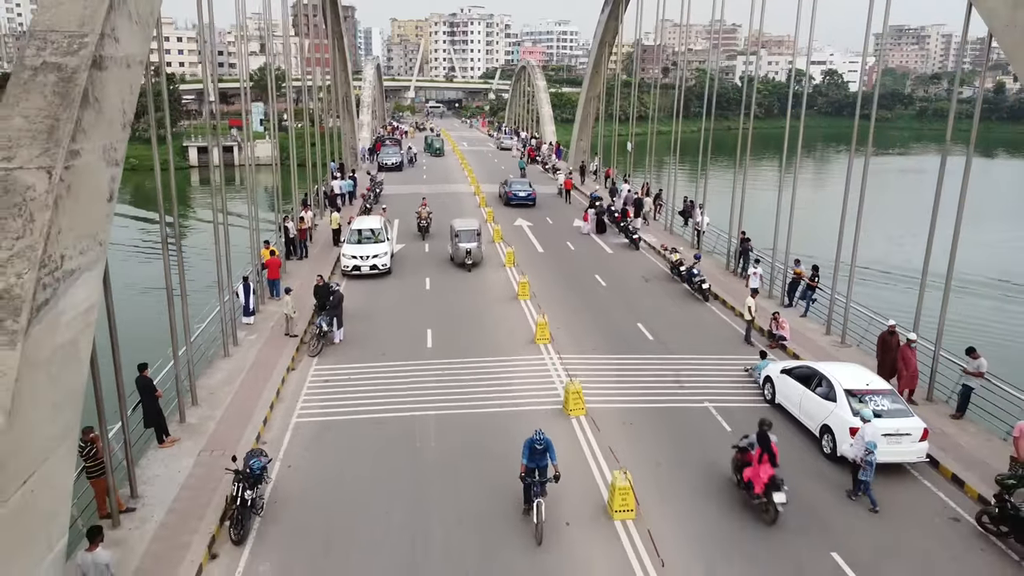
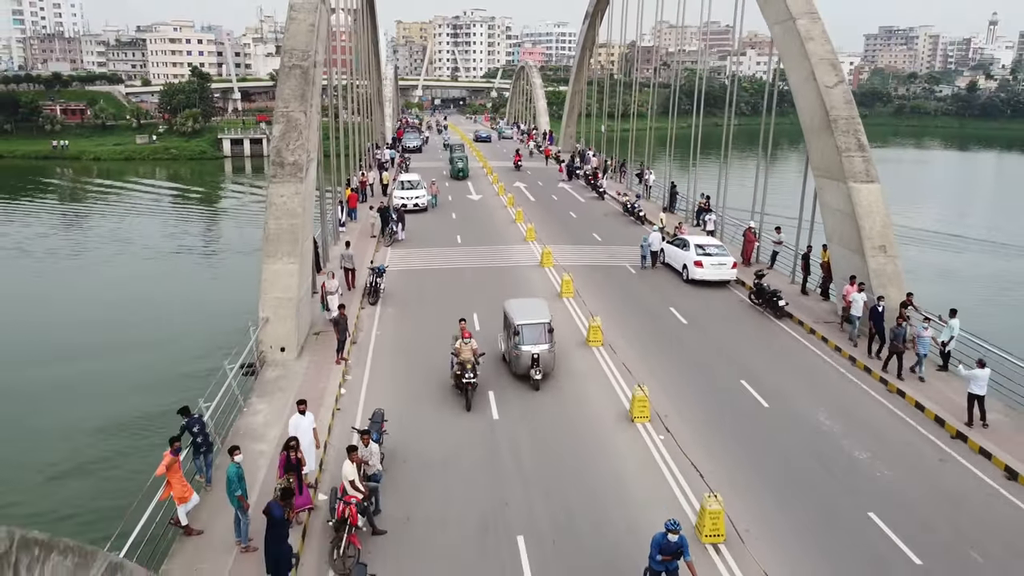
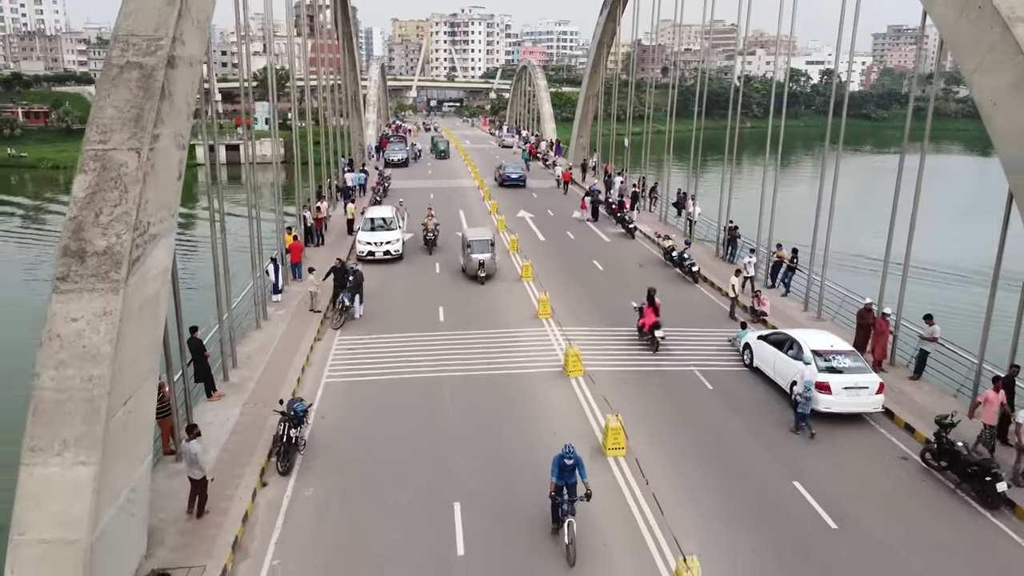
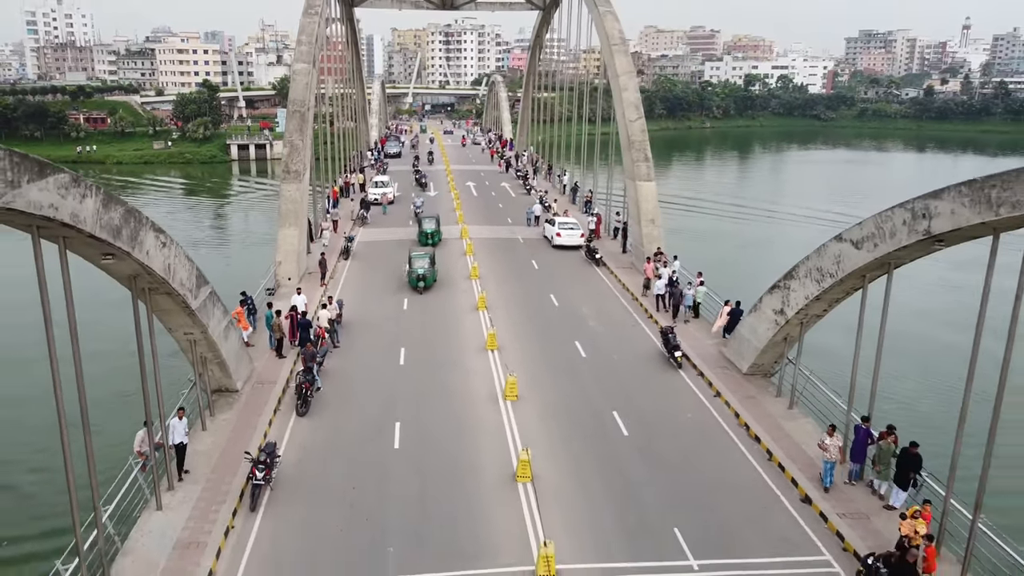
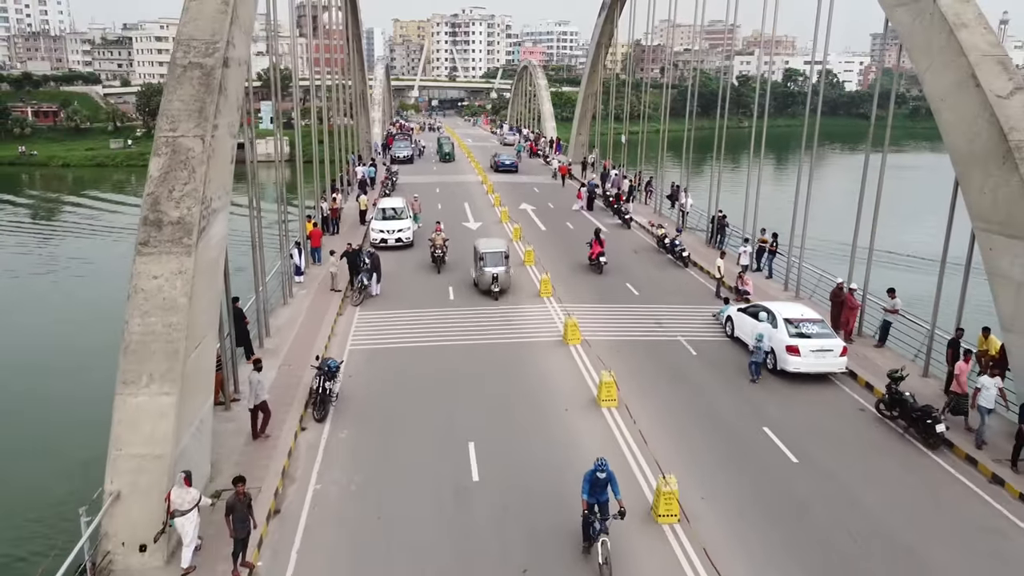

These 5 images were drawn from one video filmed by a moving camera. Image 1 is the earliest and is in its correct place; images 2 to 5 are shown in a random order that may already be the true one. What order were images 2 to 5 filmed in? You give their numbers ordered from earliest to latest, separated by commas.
3, 5, 2, 4
